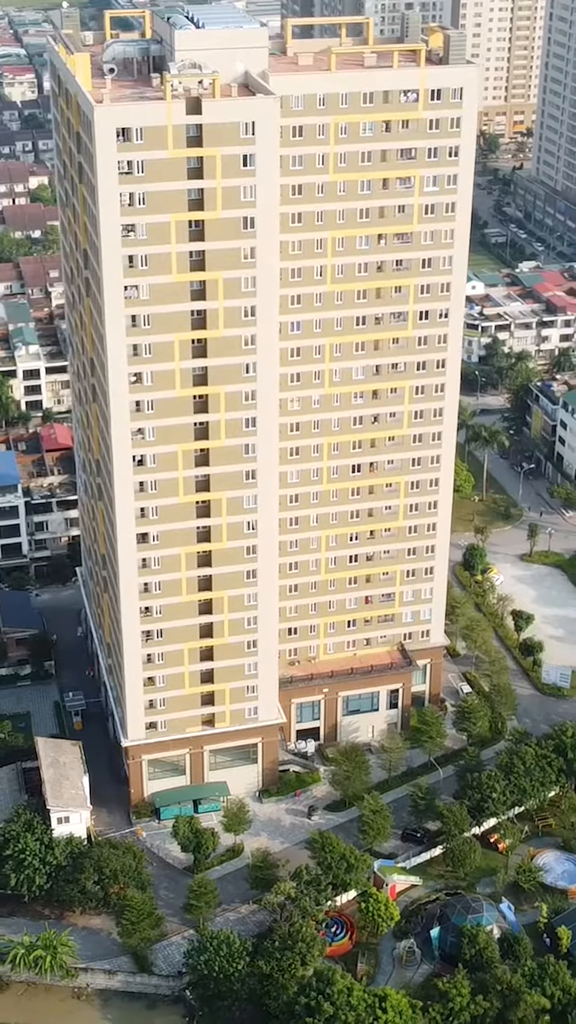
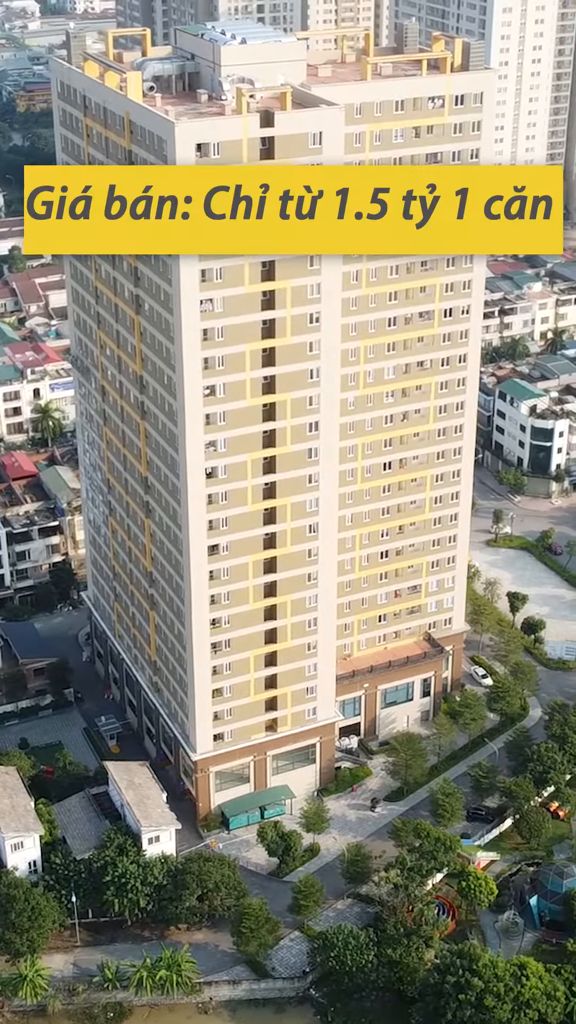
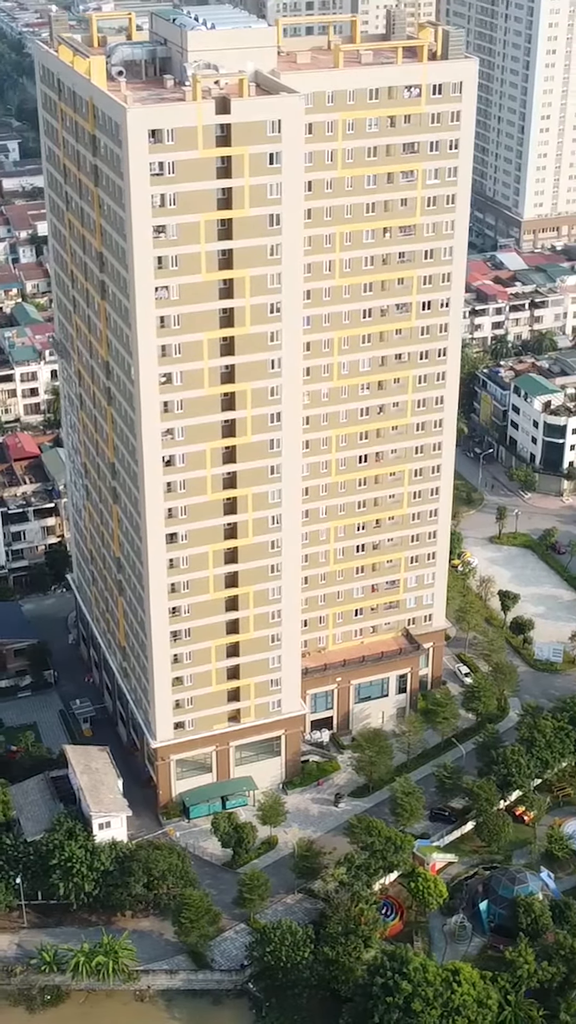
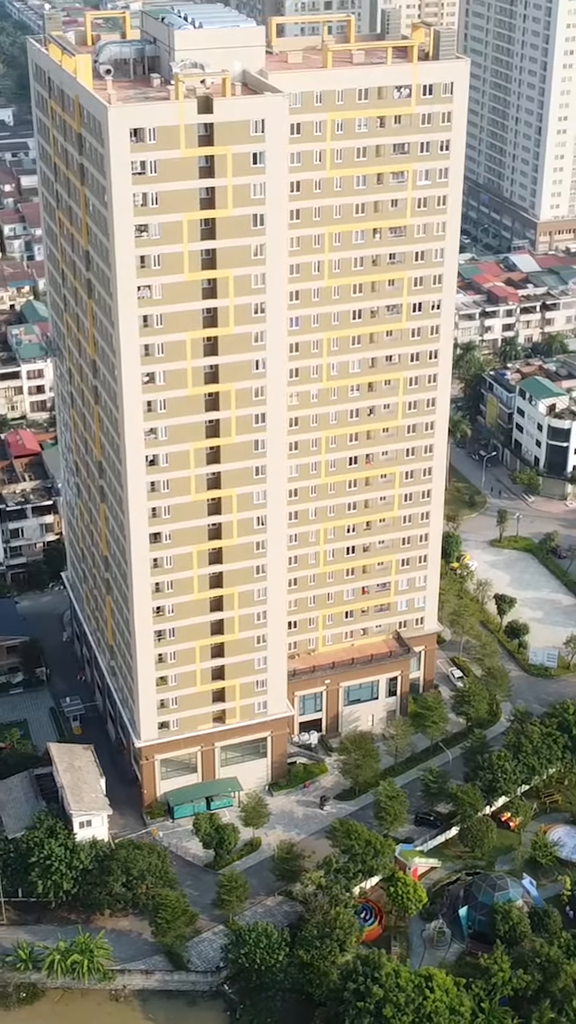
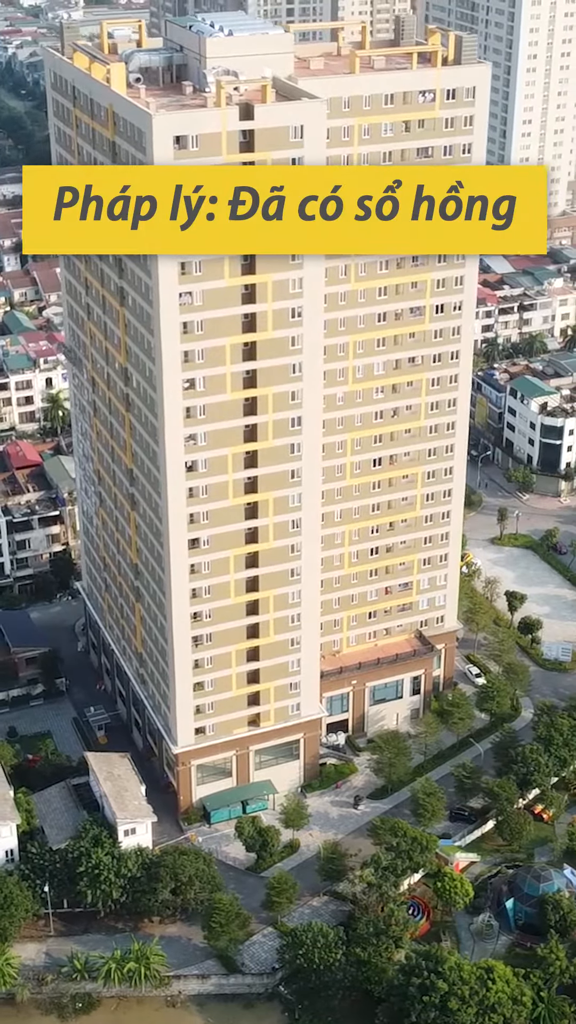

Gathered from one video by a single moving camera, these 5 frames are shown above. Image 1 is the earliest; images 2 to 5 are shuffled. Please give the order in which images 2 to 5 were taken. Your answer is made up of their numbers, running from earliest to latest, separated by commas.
4, 3, 5, 2
